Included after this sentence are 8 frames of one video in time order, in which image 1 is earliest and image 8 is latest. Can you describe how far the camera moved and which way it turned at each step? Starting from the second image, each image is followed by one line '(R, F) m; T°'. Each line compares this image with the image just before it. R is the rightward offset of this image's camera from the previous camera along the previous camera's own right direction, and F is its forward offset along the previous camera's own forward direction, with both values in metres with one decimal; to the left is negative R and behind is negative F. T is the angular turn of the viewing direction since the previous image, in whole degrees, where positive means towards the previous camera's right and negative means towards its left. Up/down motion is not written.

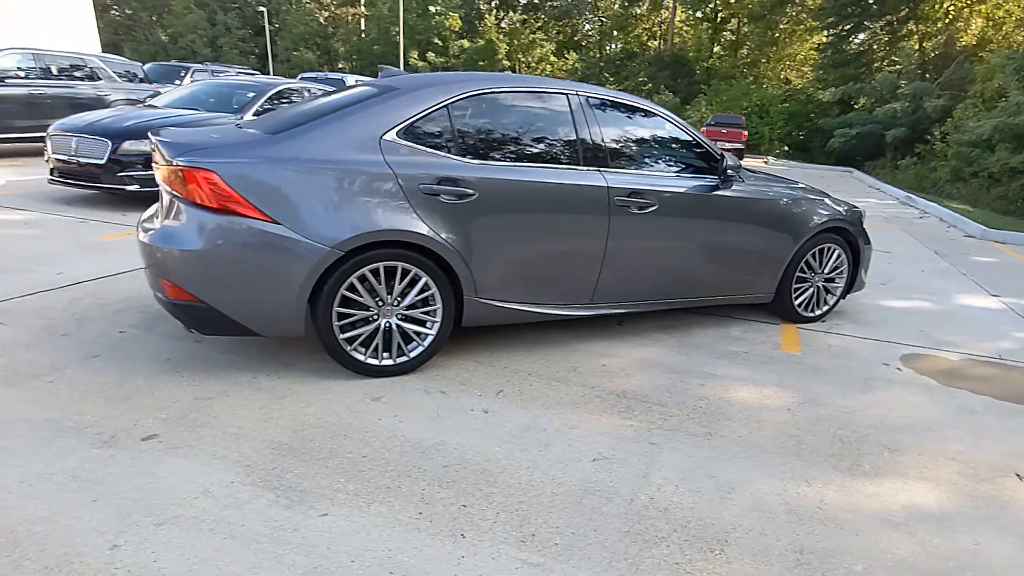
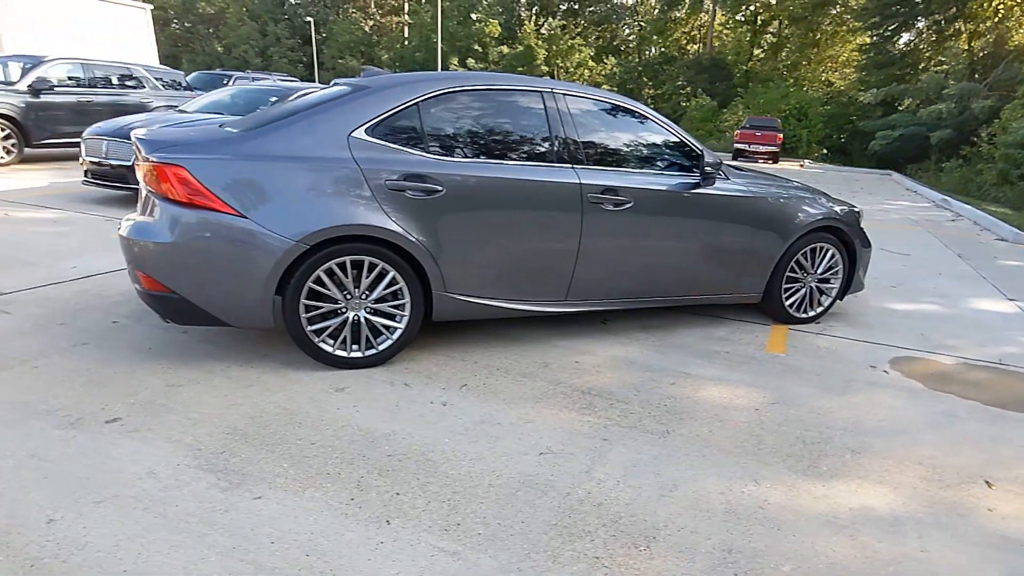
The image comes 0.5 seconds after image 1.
(+0.4, 0.0) m; -4°
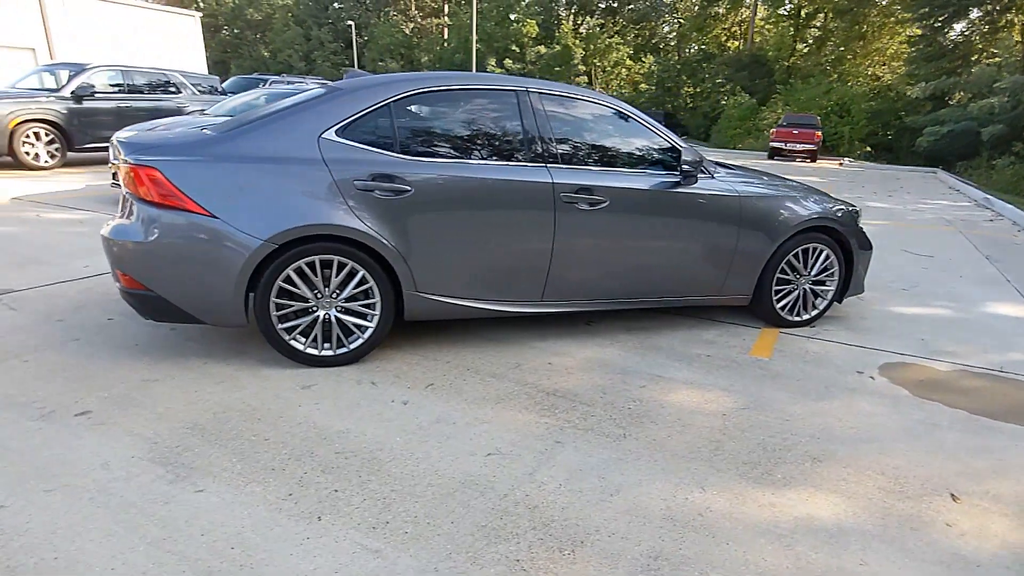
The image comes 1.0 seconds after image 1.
(+0.4, 0.0) m; -4°
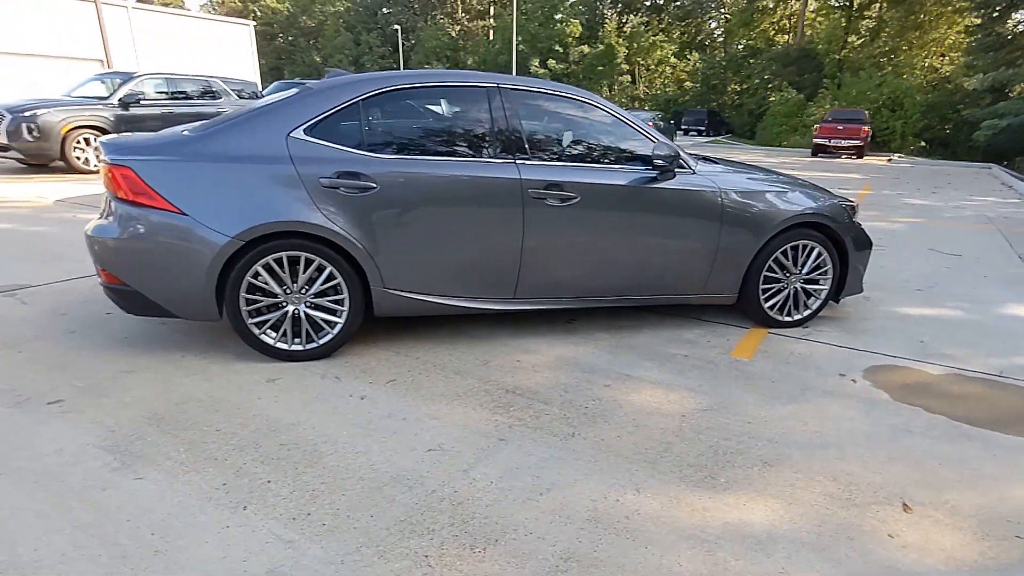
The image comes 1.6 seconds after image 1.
(+0.5, 0.0) m; -4°
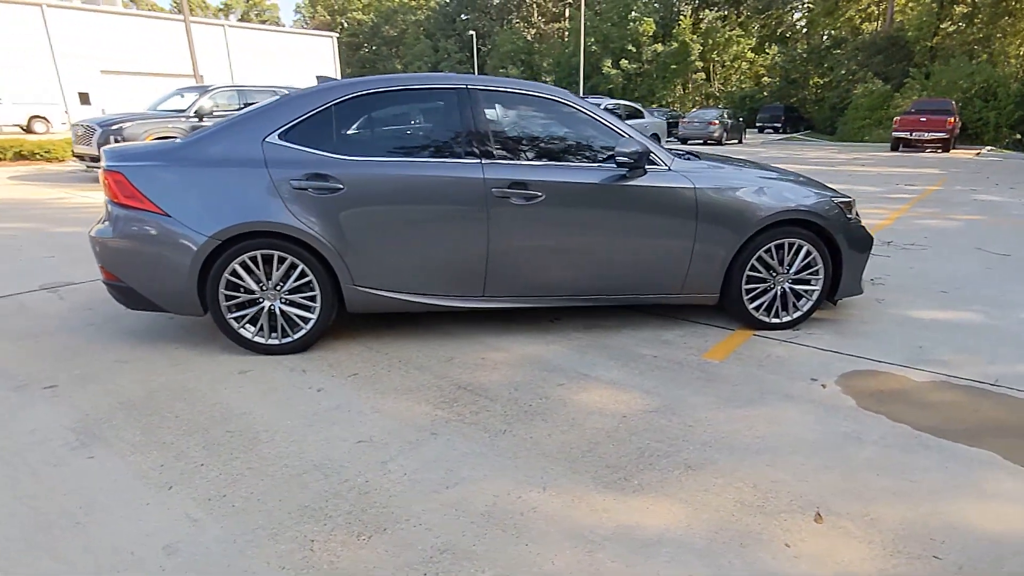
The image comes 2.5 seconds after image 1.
(+0.7, 0.0) m; -7°
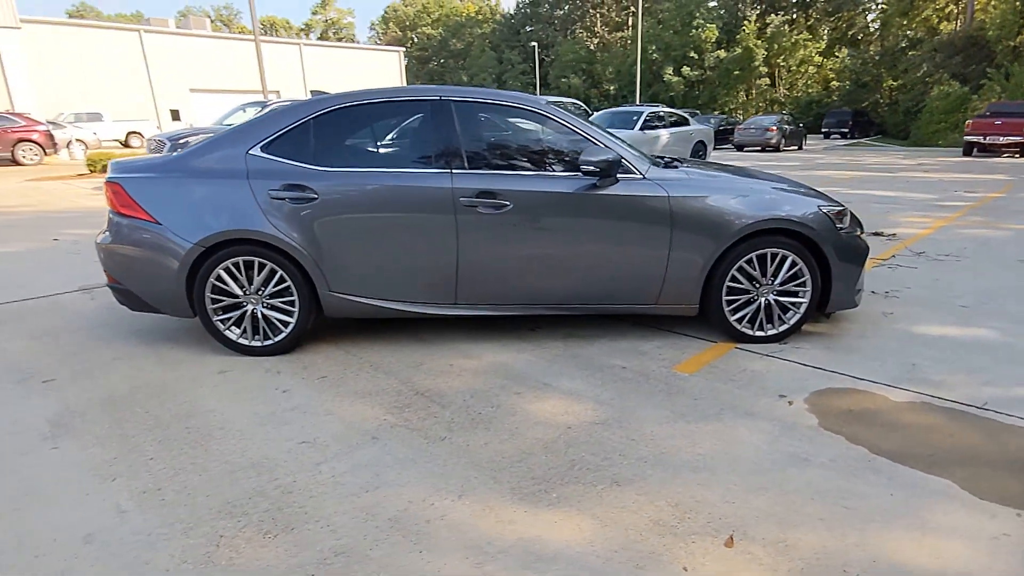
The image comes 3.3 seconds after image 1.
(+0.6, 0.0) m; -6°
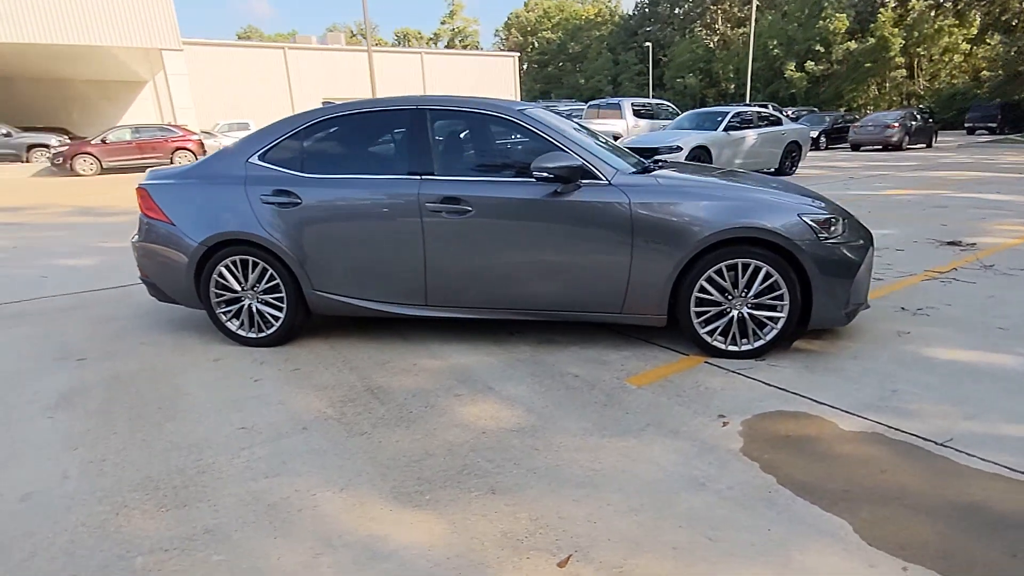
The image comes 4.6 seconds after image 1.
(+1.0, +0.1) m; -11°
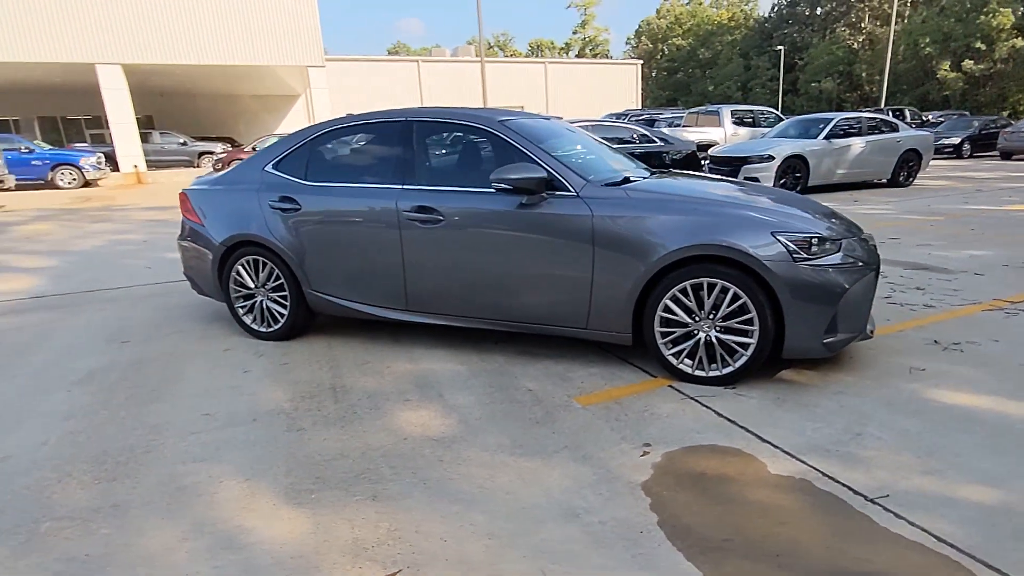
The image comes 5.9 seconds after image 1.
(+1.0, +0.1) m; -11°
